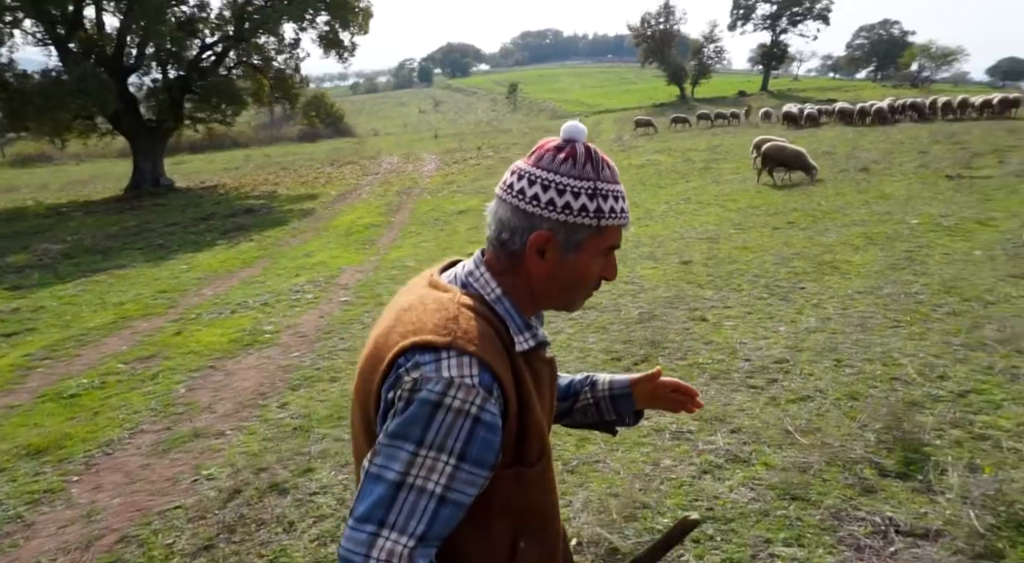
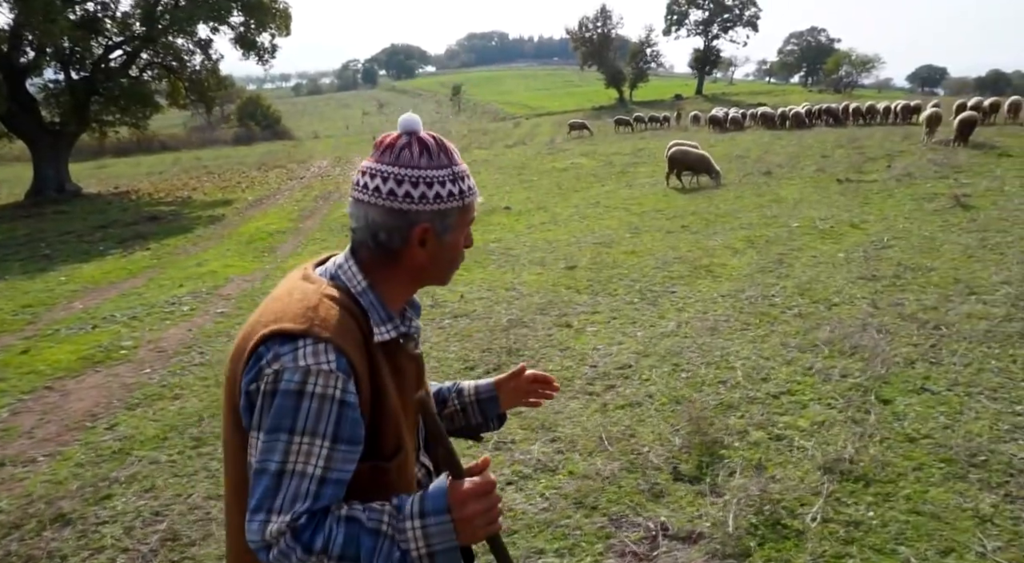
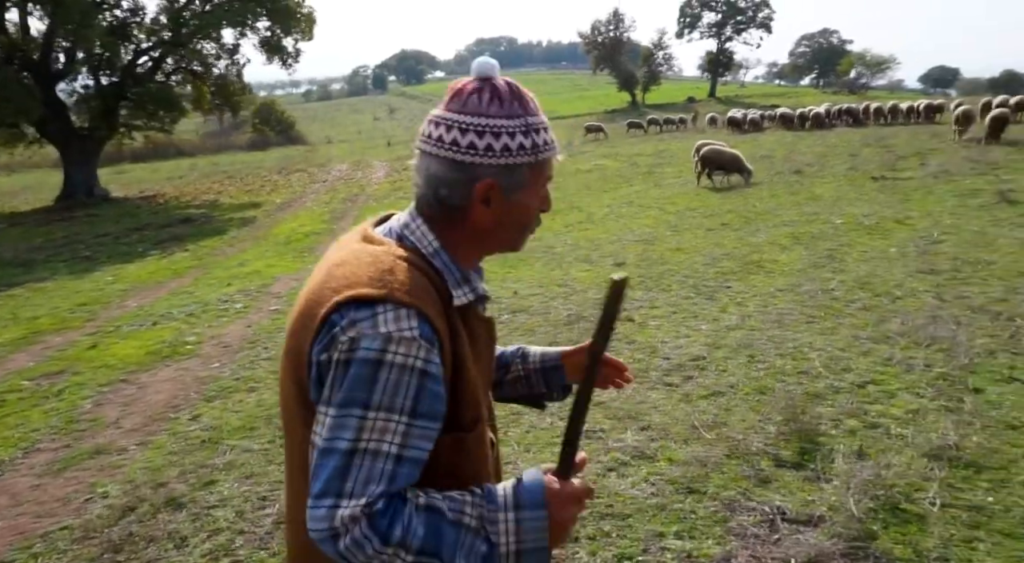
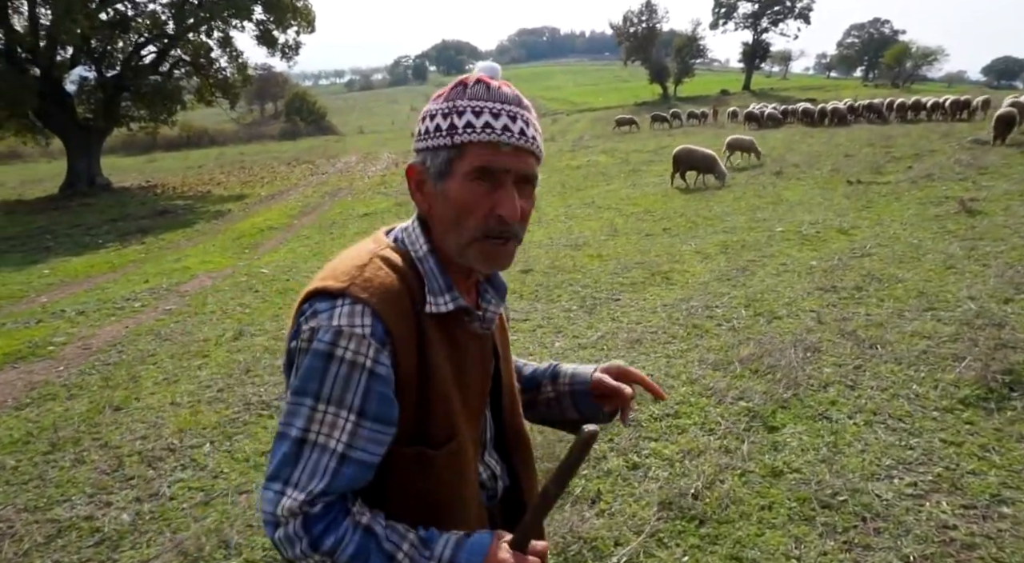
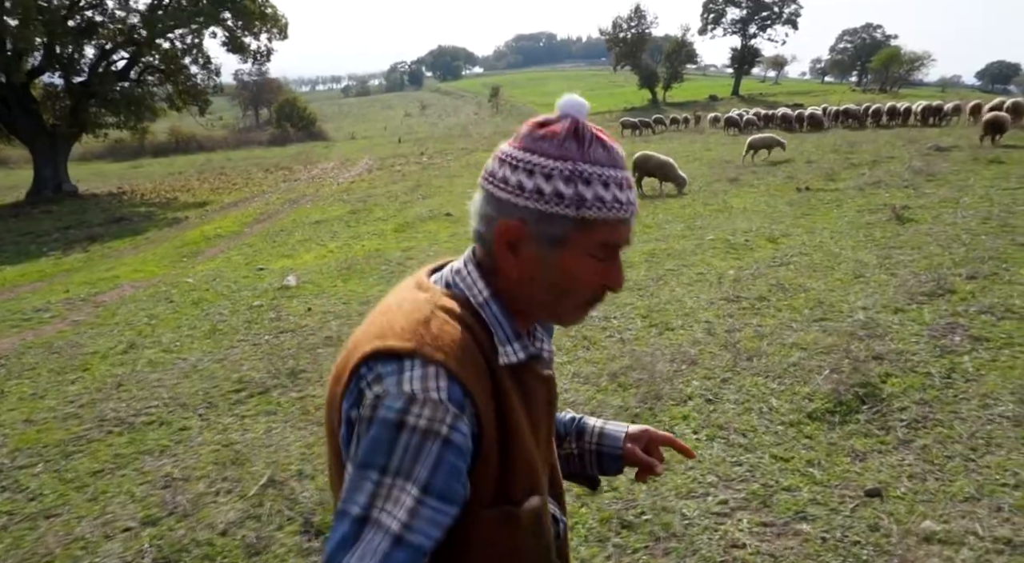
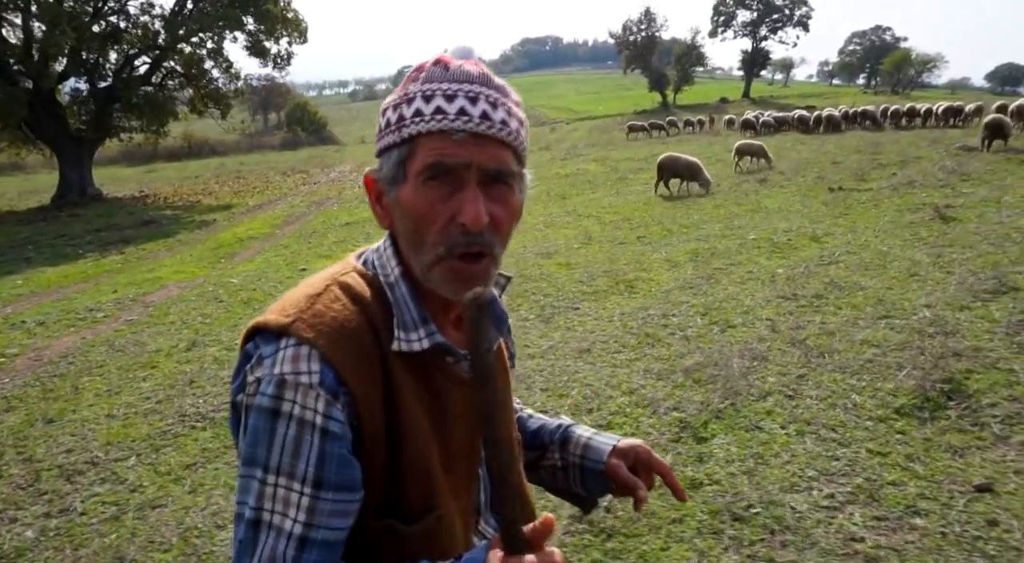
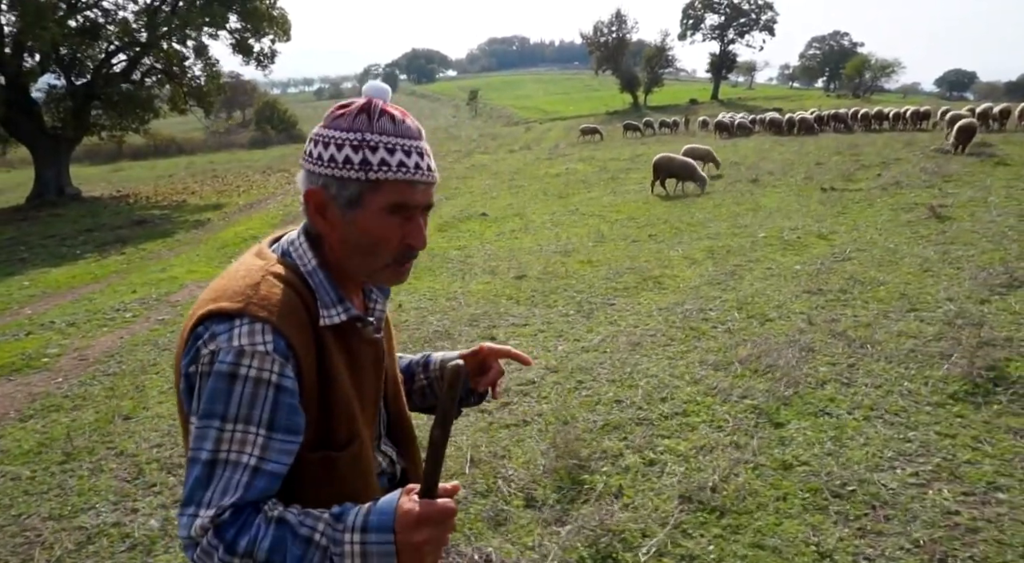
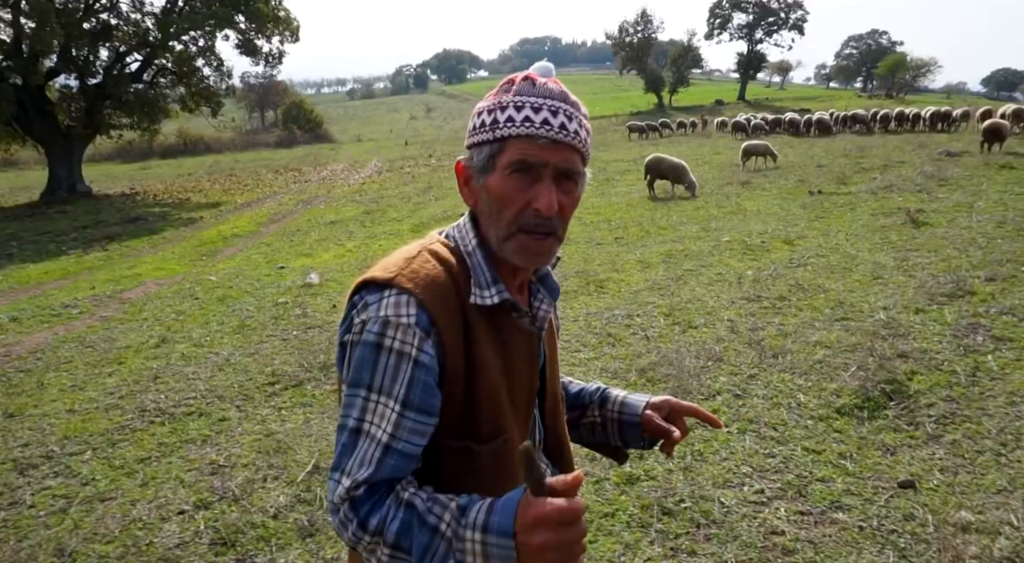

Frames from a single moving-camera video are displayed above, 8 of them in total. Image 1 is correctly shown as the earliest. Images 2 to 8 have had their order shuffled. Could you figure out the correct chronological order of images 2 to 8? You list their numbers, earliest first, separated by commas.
3, 2, 7, 4, 6, 8, 5
